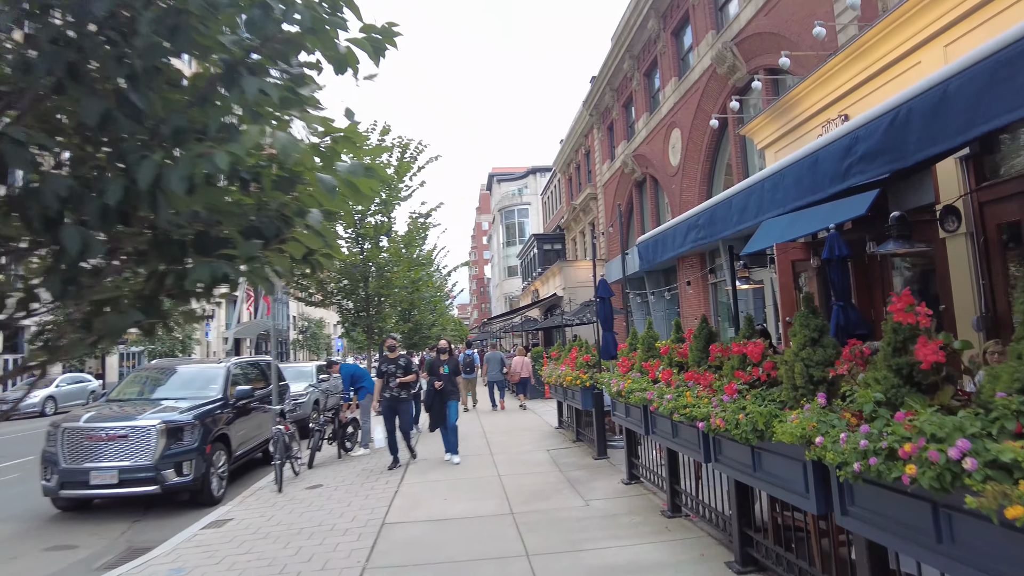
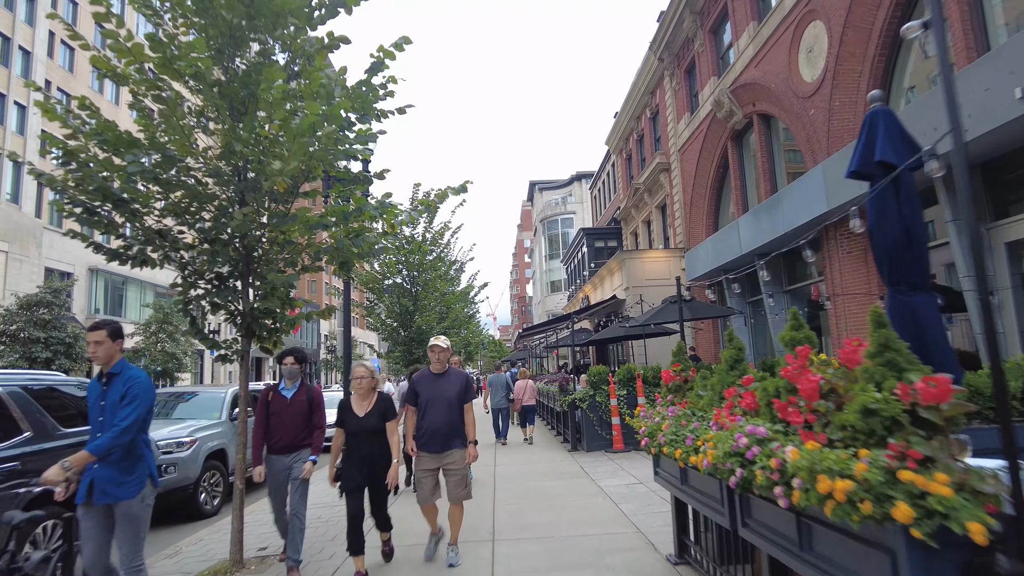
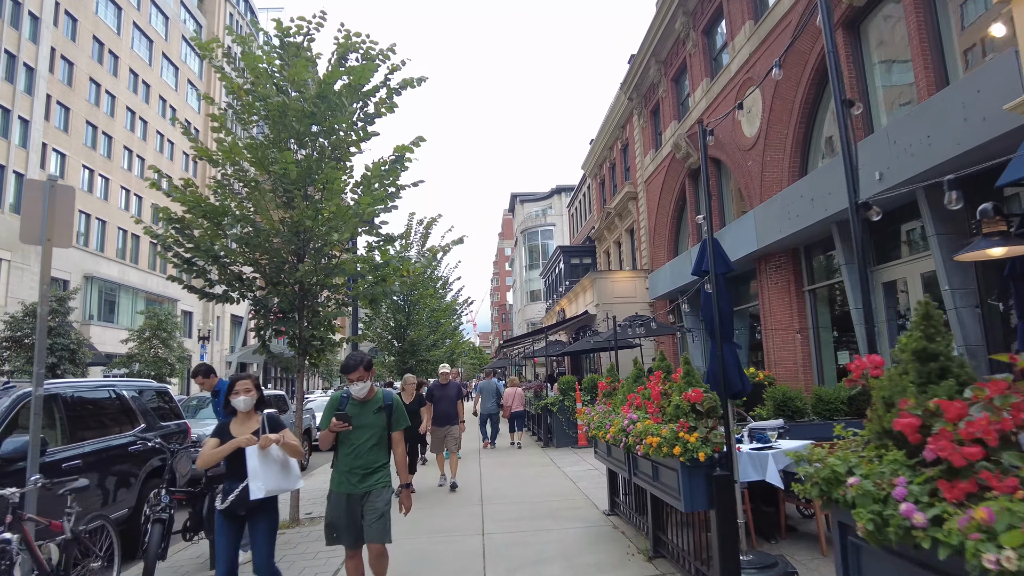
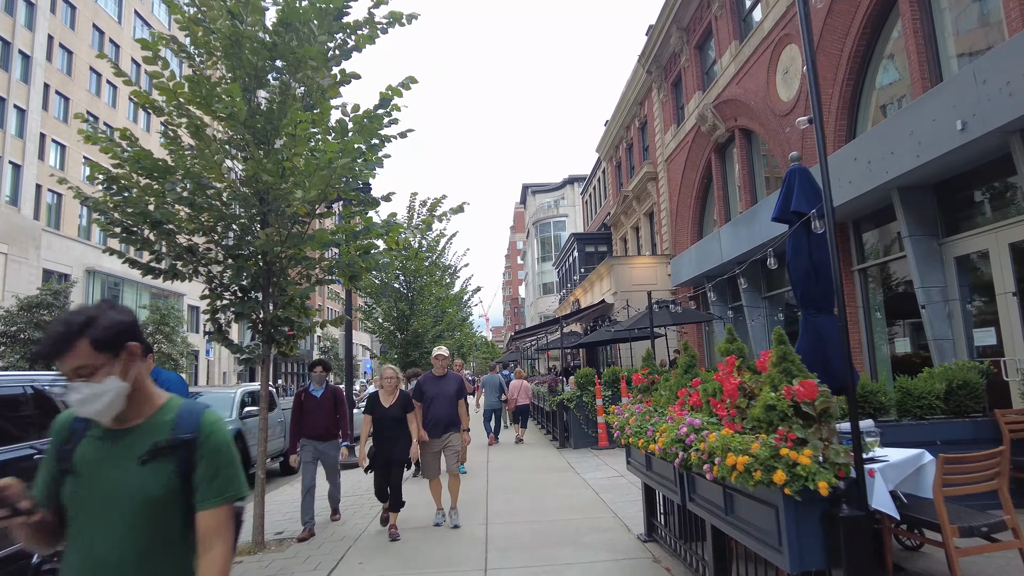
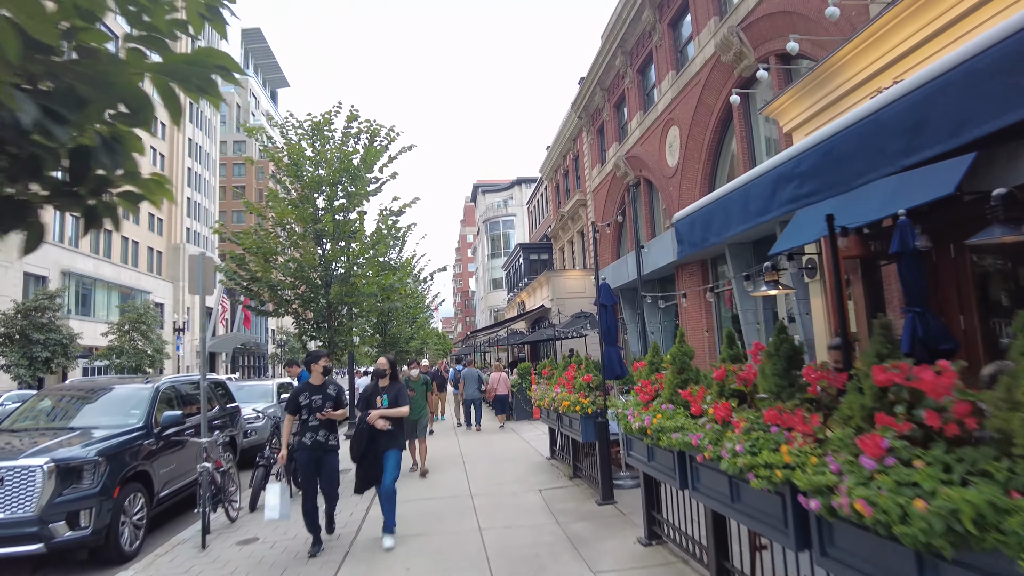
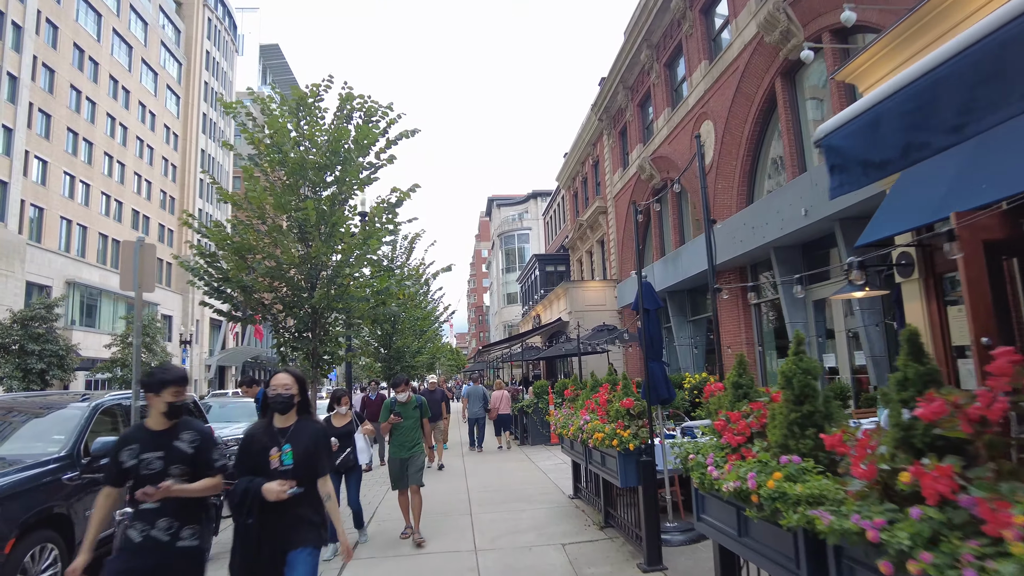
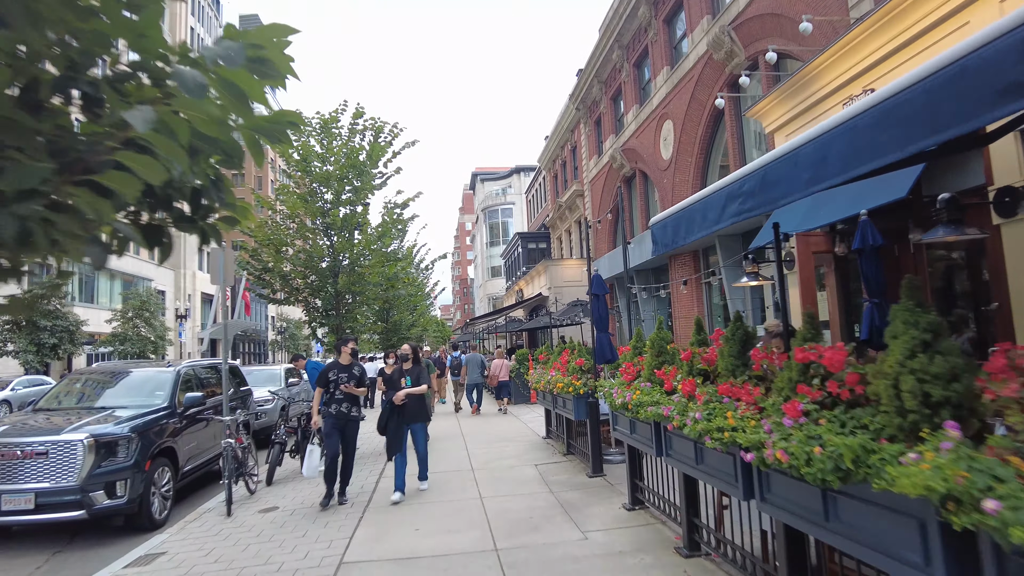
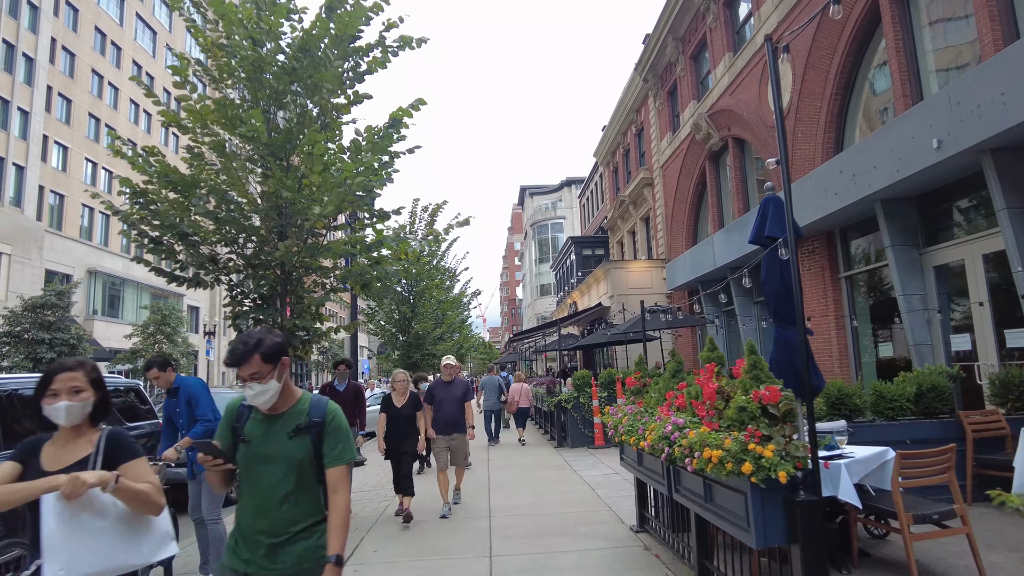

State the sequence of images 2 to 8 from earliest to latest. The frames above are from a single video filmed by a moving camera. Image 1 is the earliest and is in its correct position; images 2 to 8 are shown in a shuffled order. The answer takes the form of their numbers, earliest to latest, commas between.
7, 5, 6, 3, 8, 4, 2
